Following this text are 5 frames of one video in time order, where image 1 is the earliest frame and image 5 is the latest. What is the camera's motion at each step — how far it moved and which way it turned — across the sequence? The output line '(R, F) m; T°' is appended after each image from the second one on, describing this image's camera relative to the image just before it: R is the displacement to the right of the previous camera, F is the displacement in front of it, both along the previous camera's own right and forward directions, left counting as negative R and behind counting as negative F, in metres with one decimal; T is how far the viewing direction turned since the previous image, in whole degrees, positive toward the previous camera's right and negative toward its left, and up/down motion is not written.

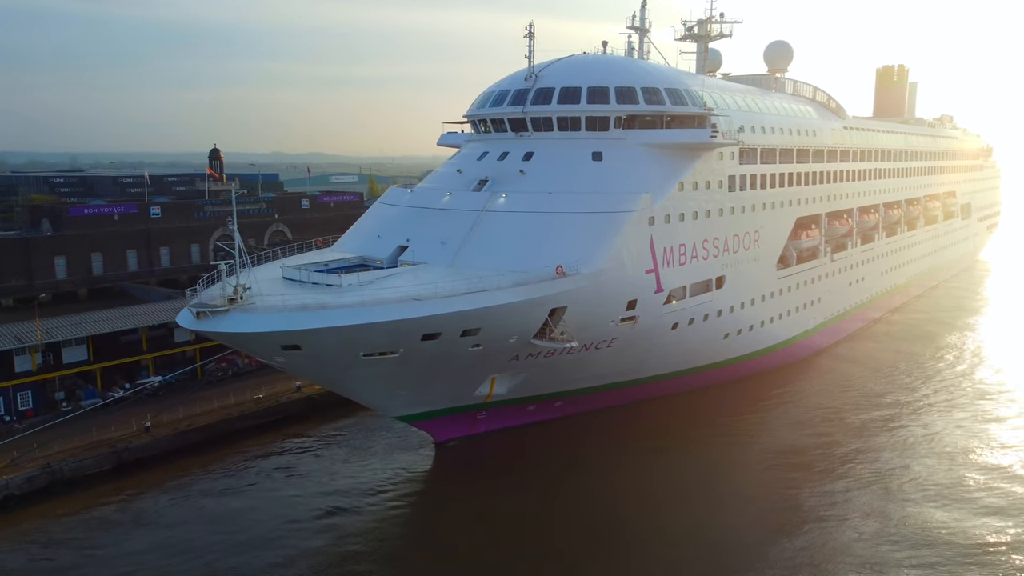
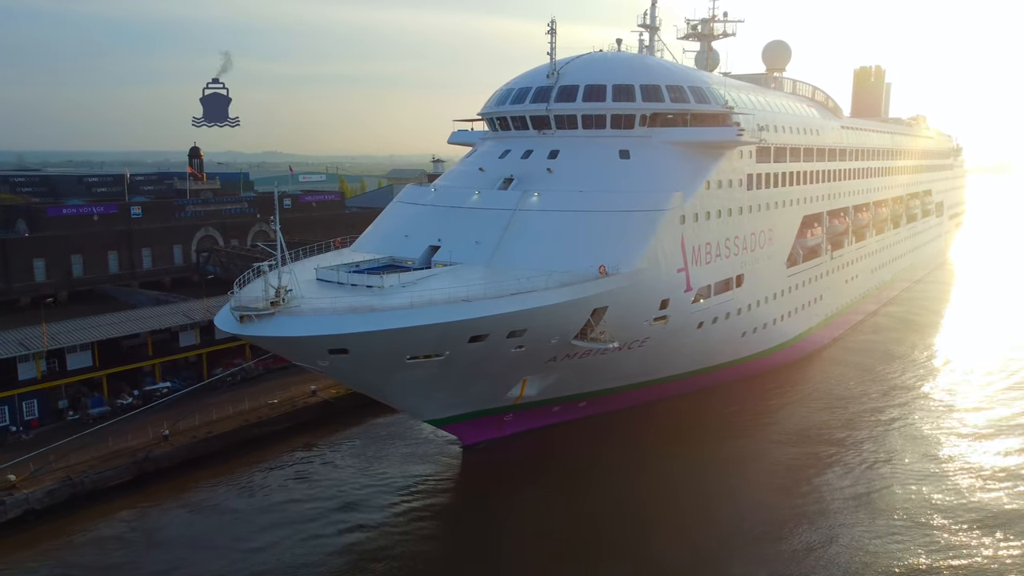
(-1.1, +0.2) m; +3°
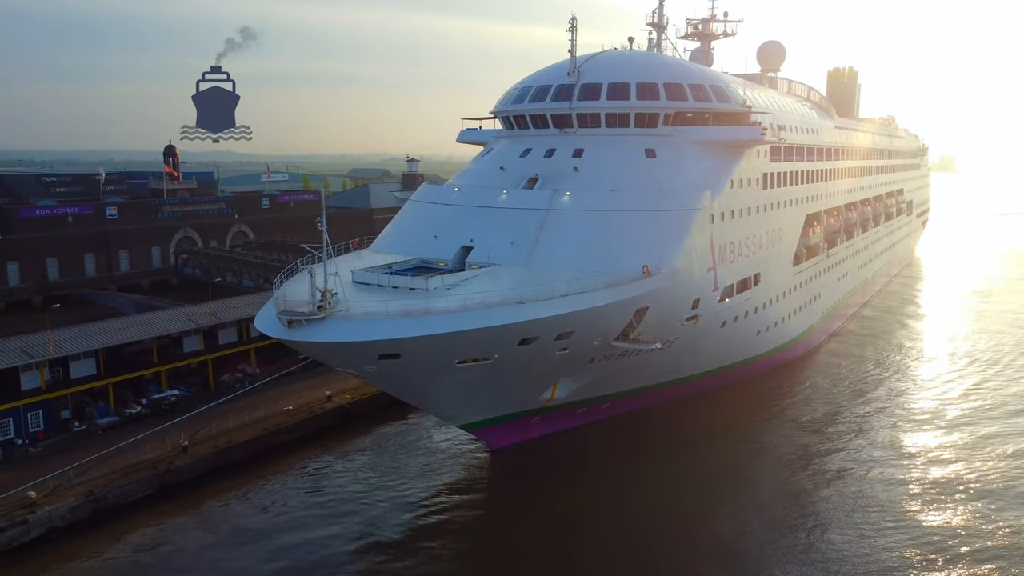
(-1.2, +0.3) m; +3°
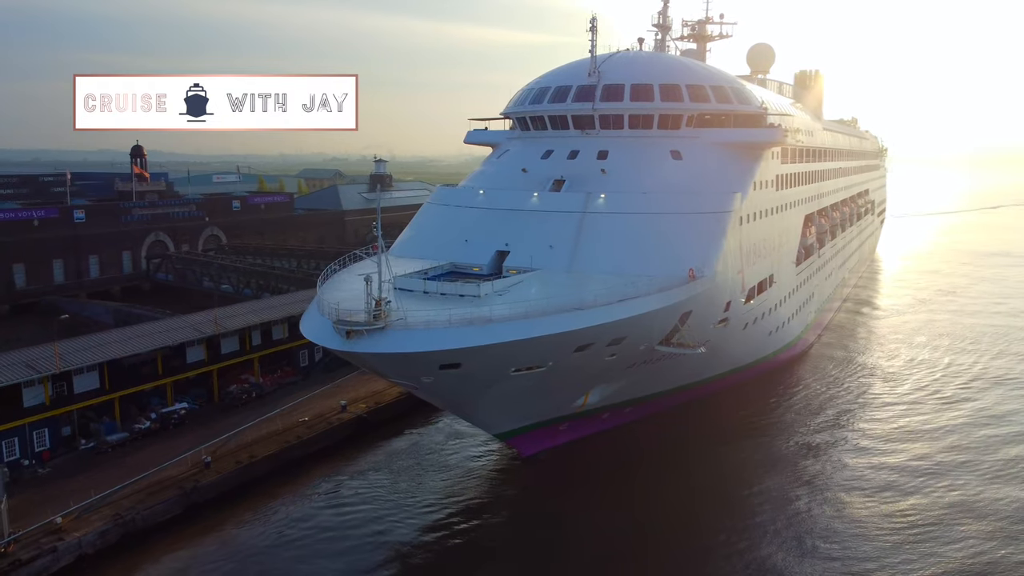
(-1.3, +0.3) m; +4°
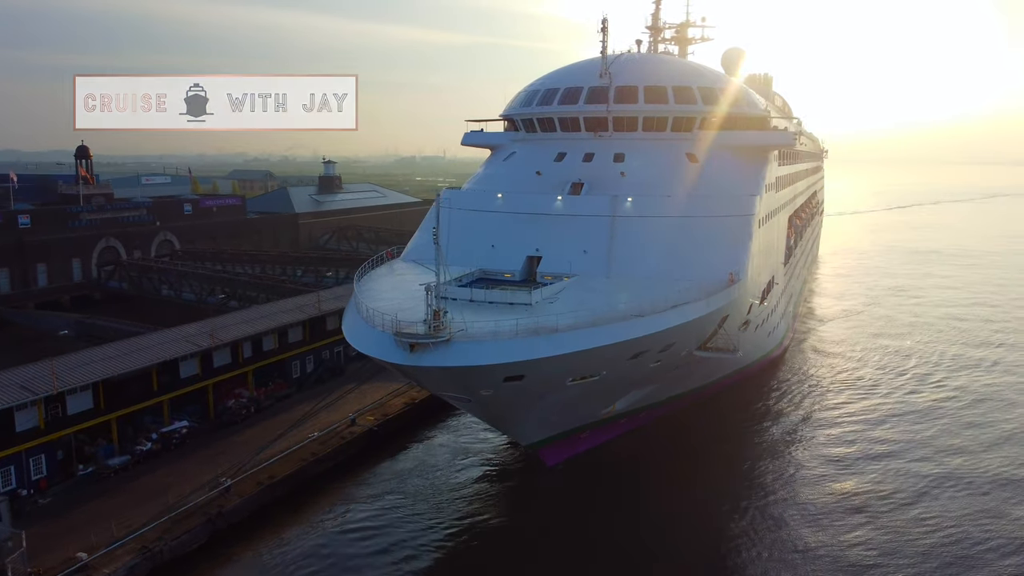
(-1.5, +0.3) m; +5°
